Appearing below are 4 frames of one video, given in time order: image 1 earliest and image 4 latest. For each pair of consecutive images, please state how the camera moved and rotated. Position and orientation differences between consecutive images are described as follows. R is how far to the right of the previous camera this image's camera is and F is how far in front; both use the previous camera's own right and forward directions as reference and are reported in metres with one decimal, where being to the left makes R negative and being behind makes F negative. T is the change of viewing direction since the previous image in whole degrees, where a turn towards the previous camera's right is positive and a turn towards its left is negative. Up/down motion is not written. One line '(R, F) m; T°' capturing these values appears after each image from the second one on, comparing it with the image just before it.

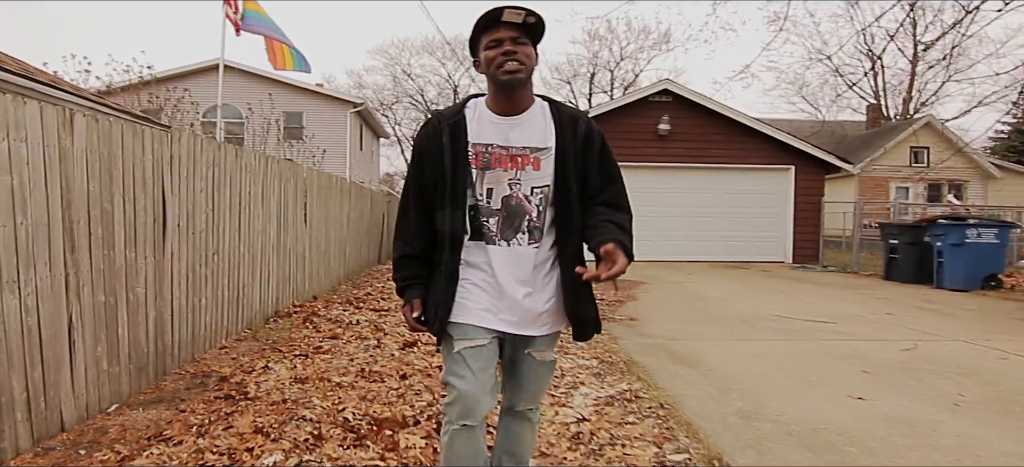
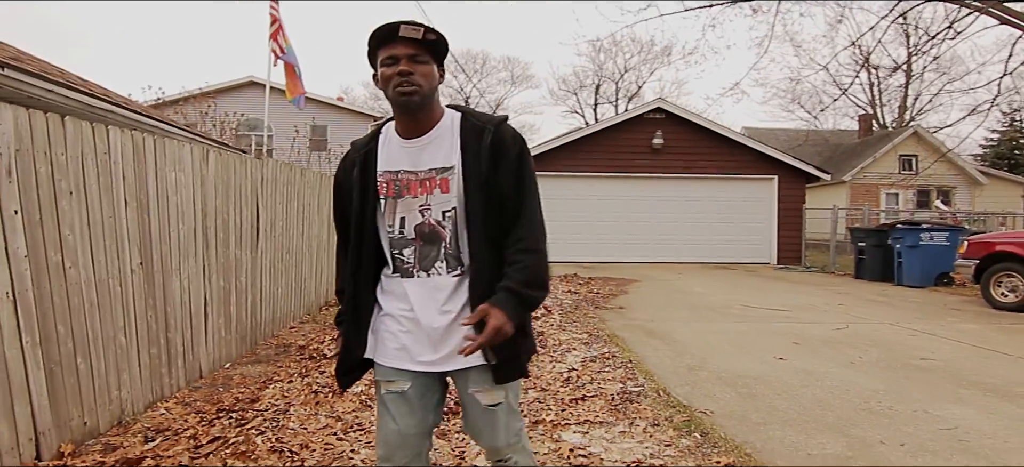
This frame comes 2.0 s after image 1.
(0.0, -1.4) m; -1°
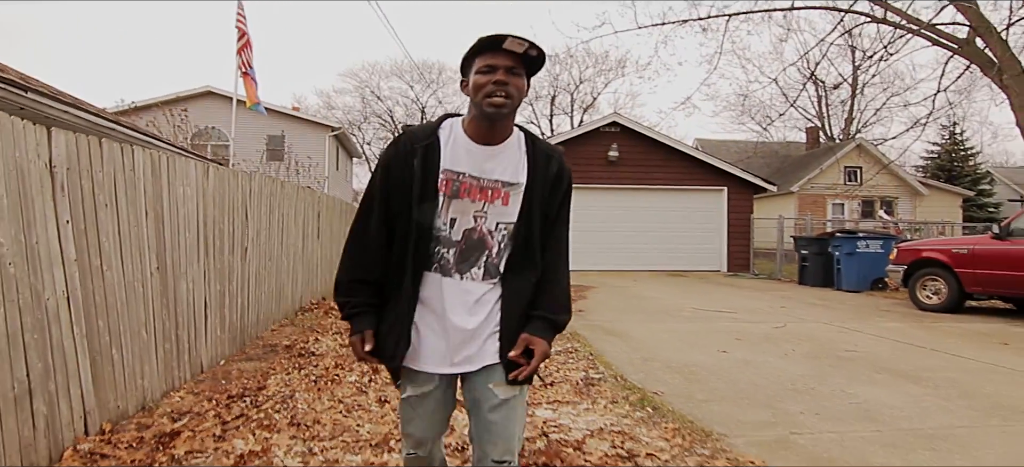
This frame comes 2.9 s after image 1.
(-0.1, -0.6) m; +3°
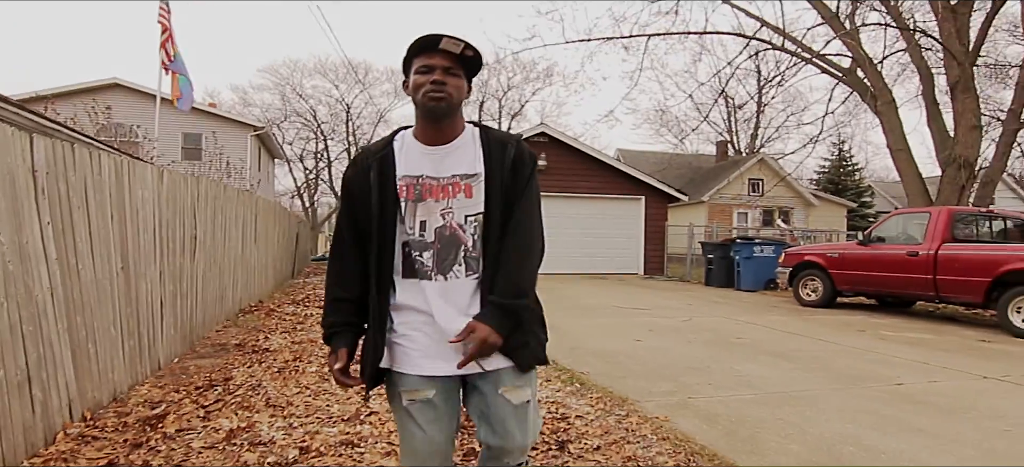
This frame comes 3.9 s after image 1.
(-0.2, -0.7) m; +7°
